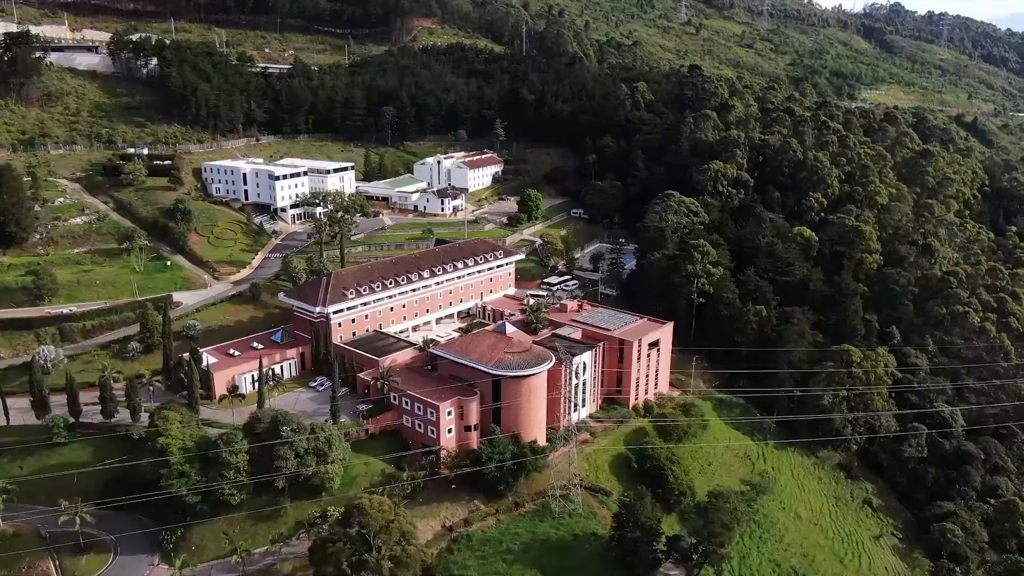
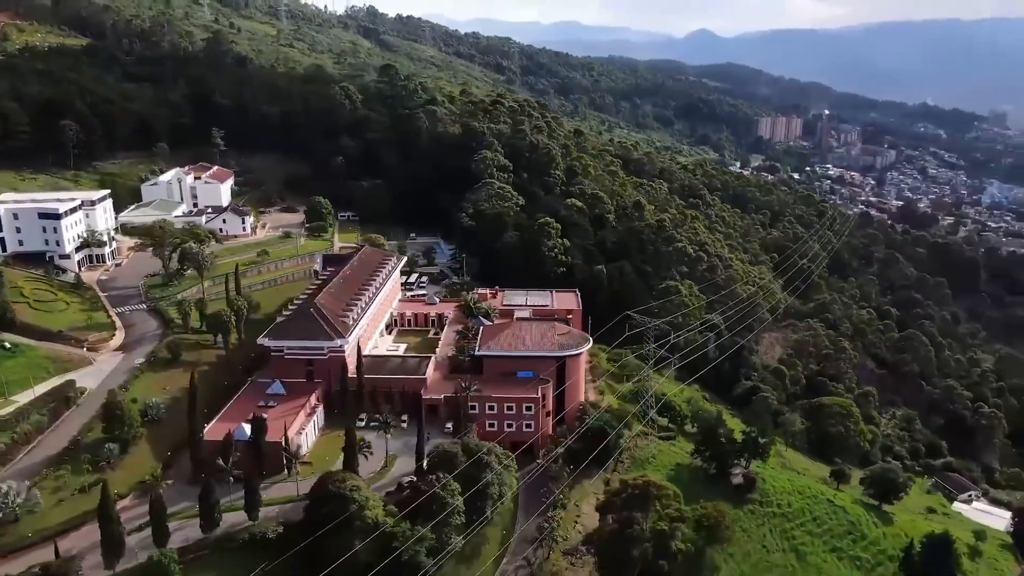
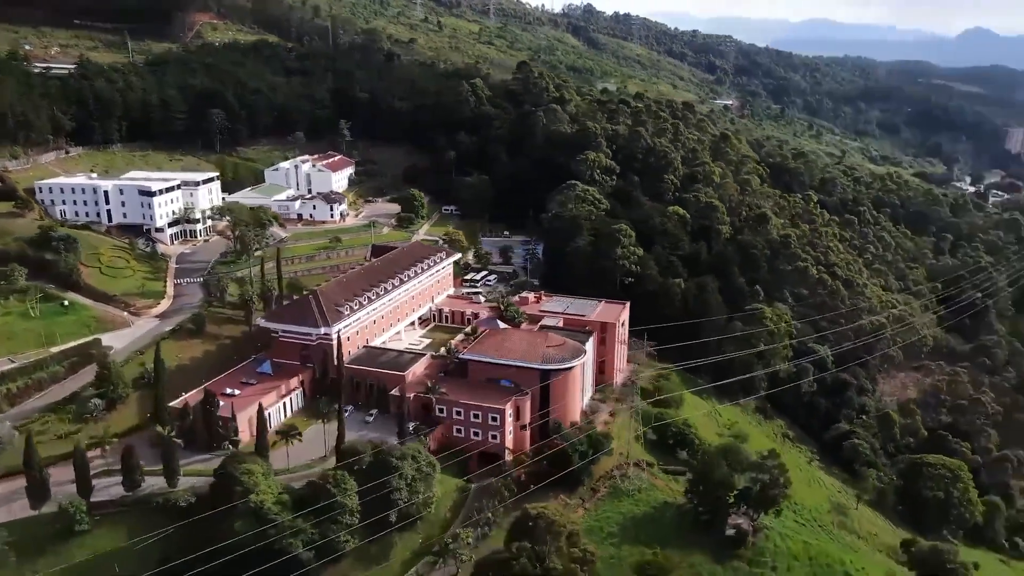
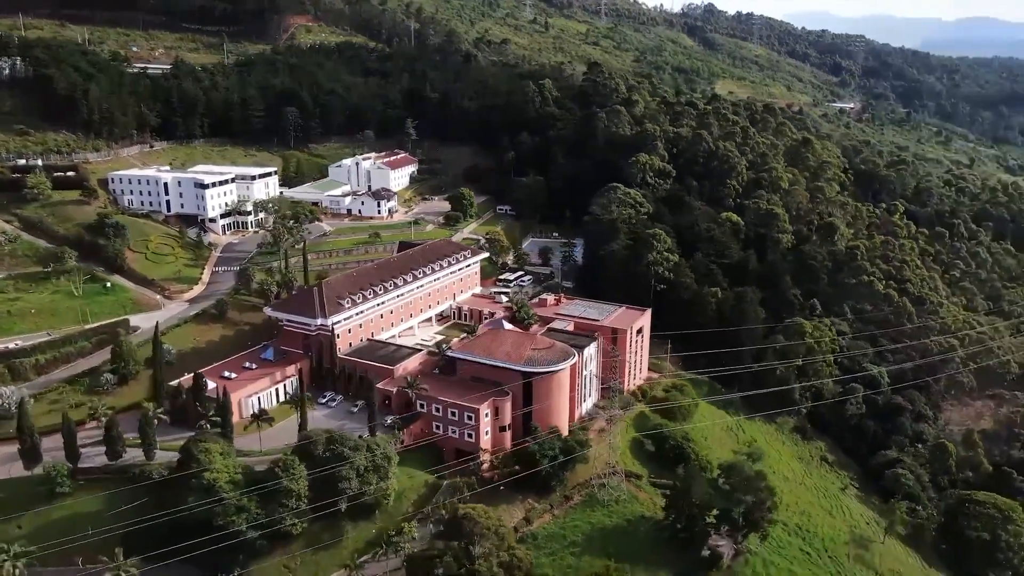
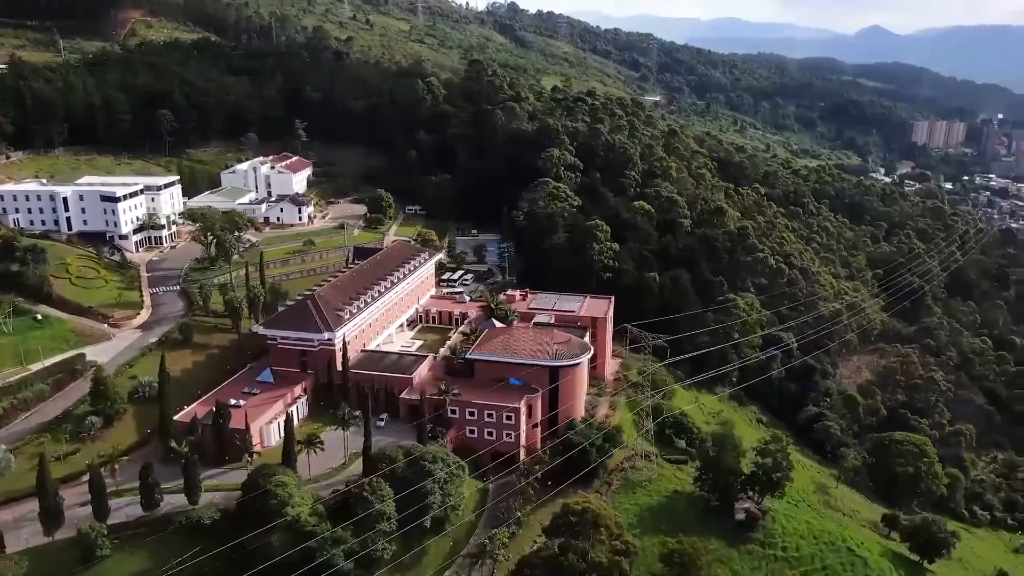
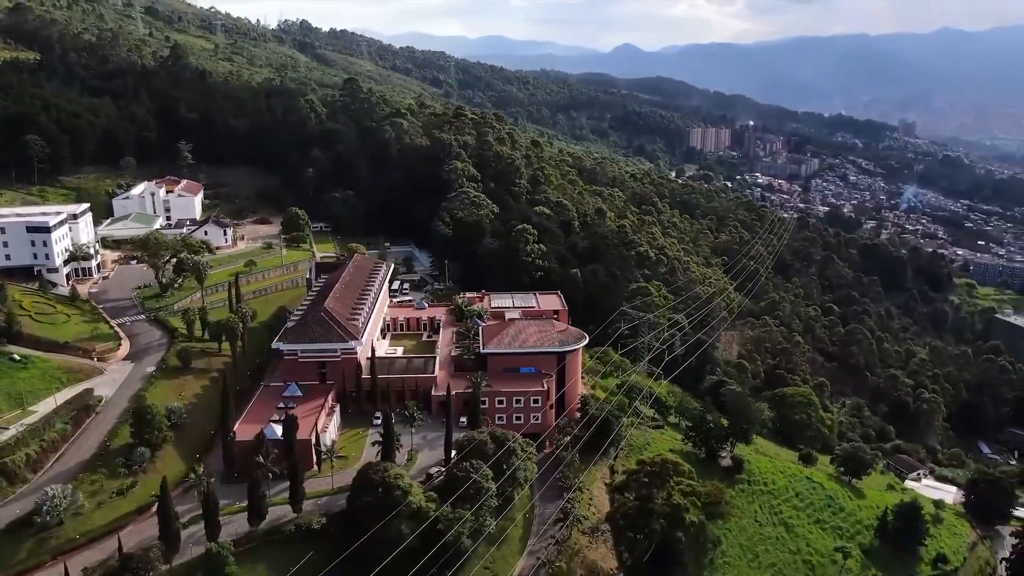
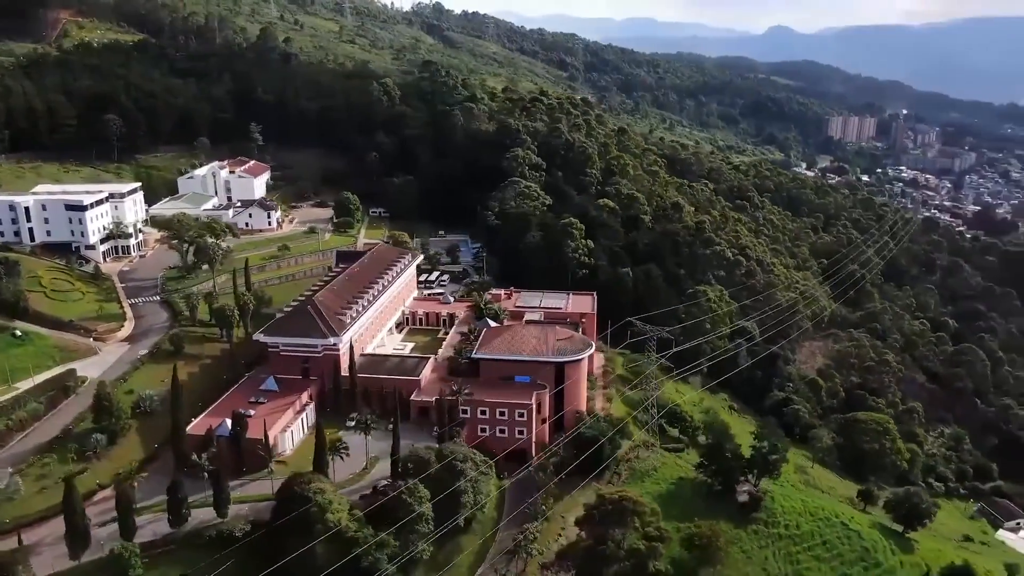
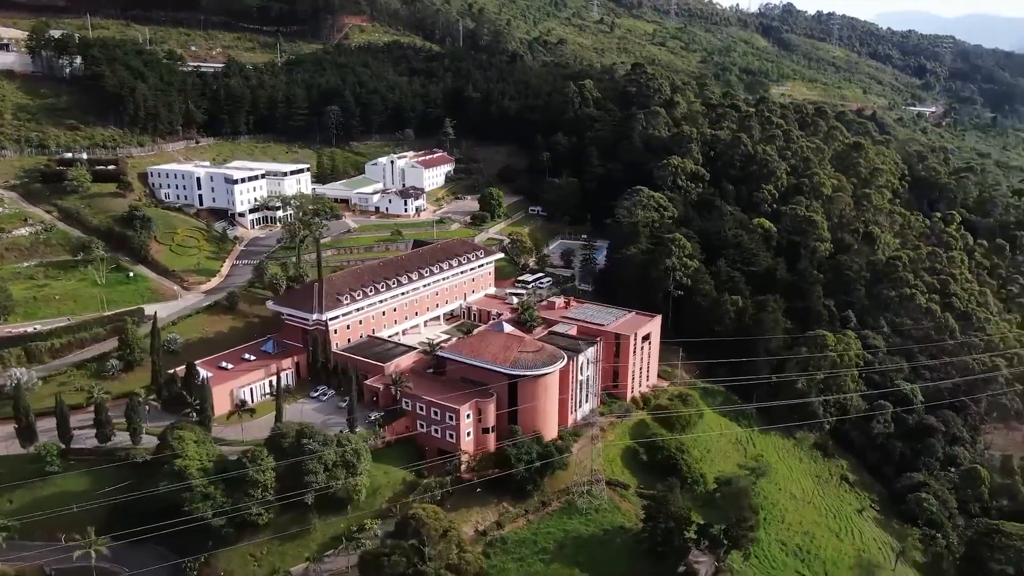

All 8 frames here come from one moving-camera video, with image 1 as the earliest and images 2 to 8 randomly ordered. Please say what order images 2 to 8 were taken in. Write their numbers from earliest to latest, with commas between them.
8, 4, 3, 5, 7, 2, 6
